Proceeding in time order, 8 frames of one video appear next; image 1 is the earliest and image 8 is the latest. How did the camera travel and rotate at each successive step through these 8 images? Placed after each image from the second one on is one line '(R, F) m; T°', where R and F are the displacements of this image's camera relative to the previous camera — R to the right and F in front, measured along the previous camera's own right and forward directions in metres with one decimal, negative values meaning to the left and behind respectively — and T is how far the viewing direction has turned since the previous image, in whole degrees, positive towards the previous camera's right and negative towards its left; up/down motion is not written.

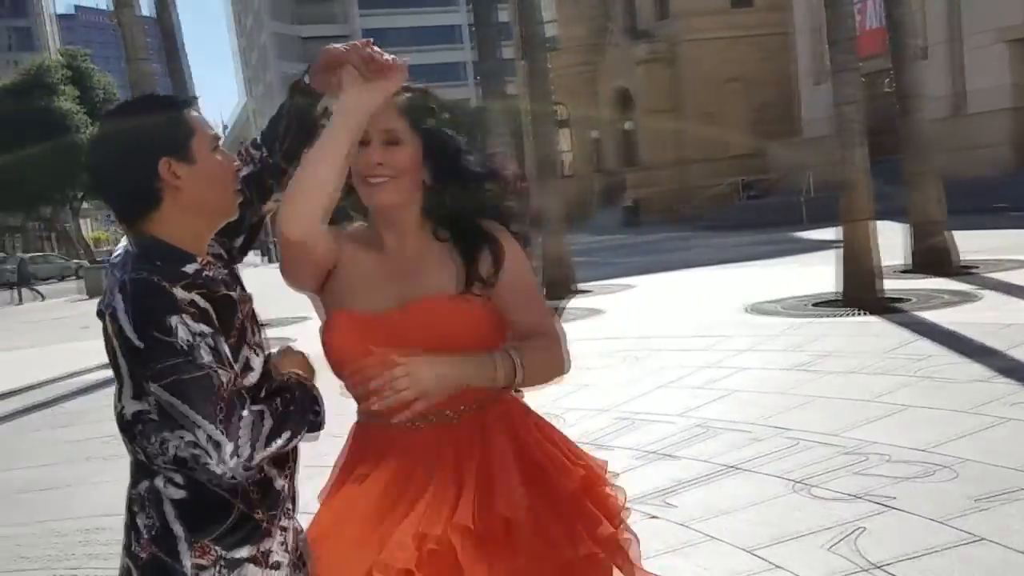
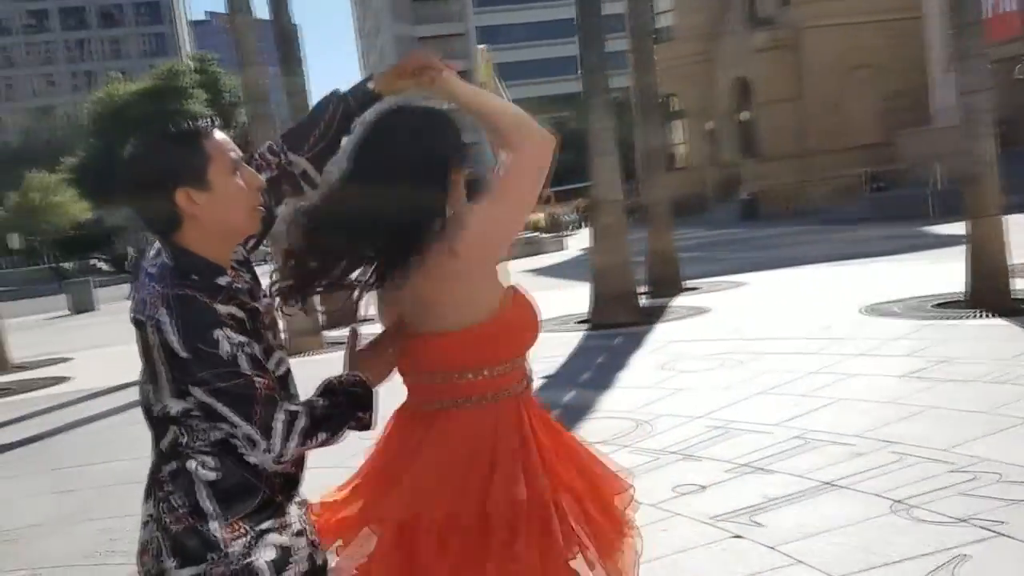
(+0.2, +0.1) m; -7°
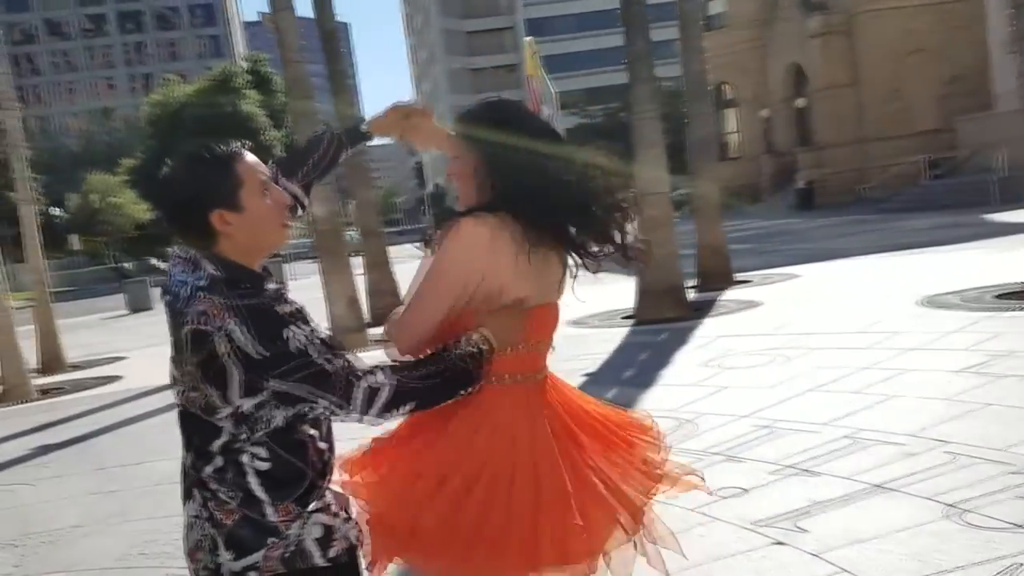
(+0.1, +0.1) m; -3°
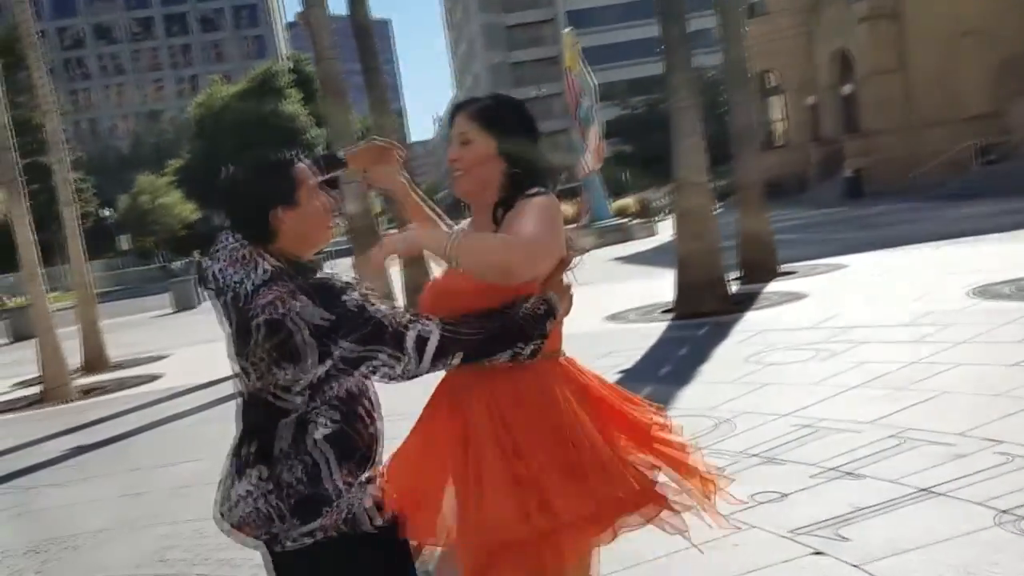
(+0.1, +0.2) m; -3°
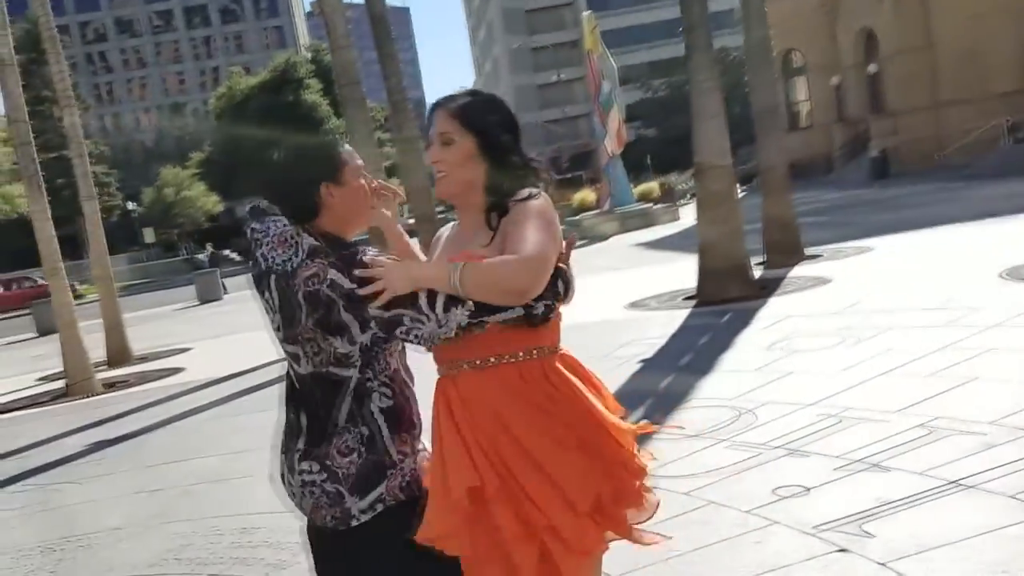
(+0.1, +0.1) m; -2°
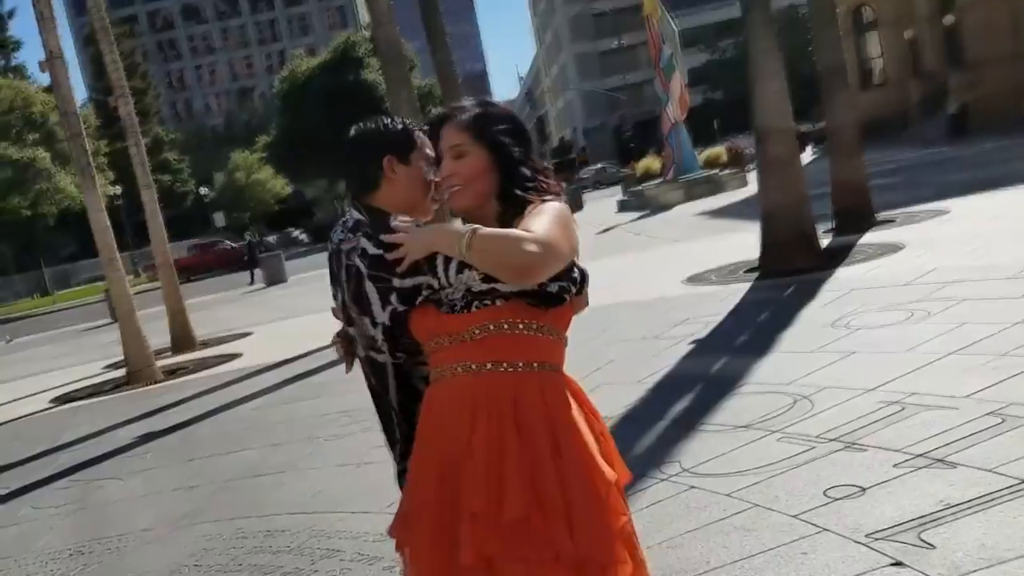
(+0.2, +0.3) m; -5°
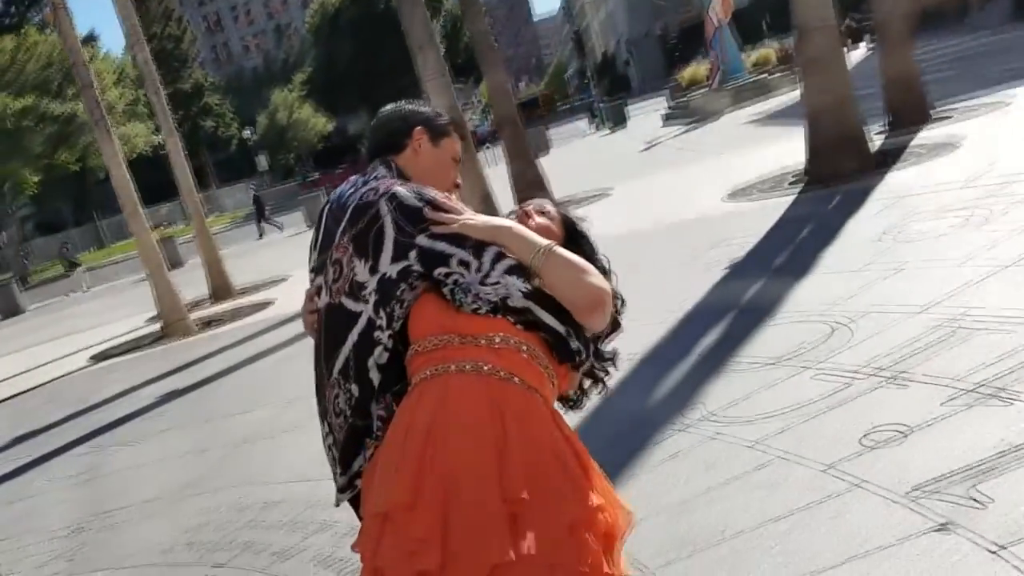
(+0.3, +0.5) m; -4°
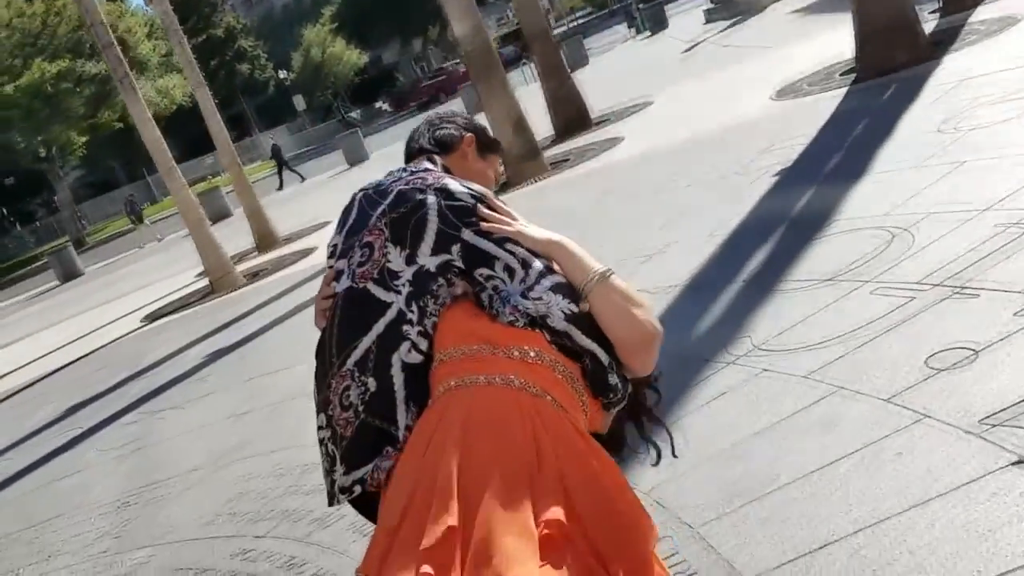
(+0.1, +0.3) m; -4°
